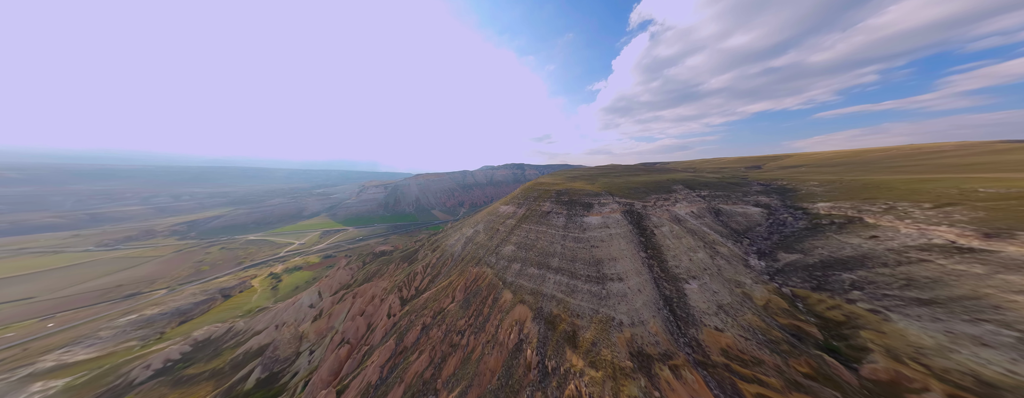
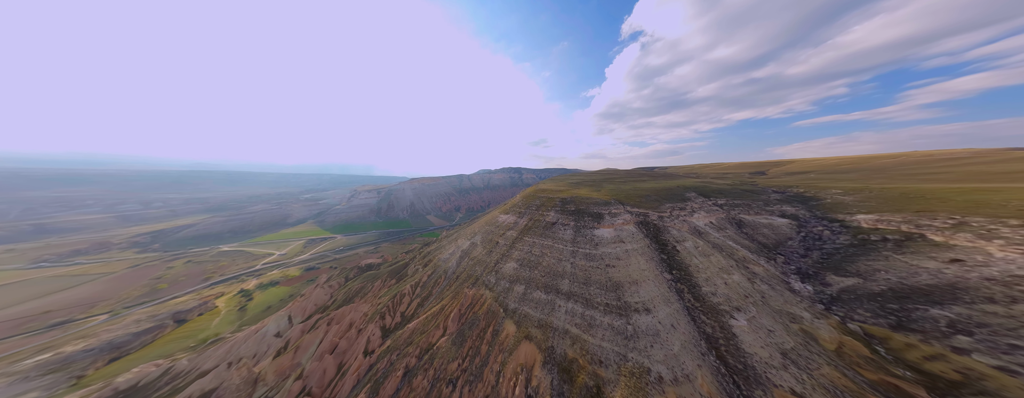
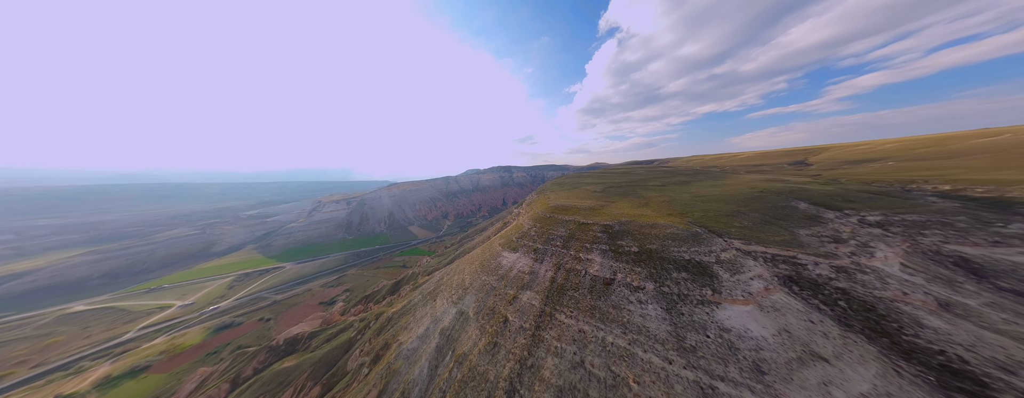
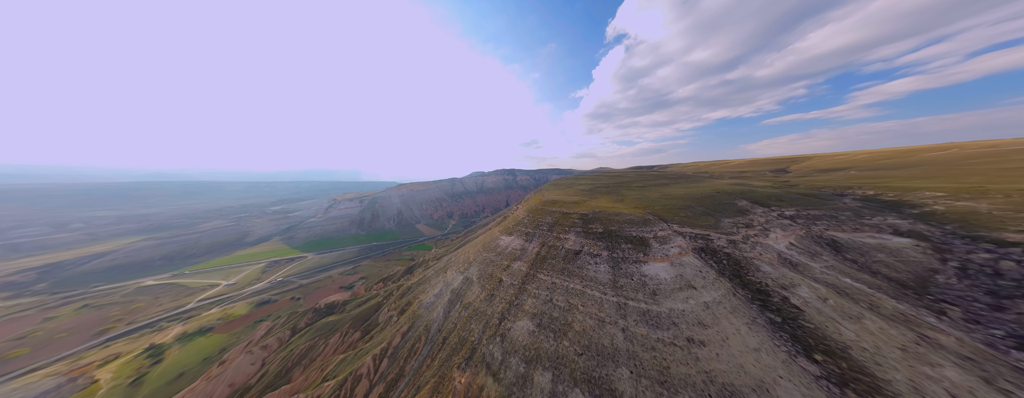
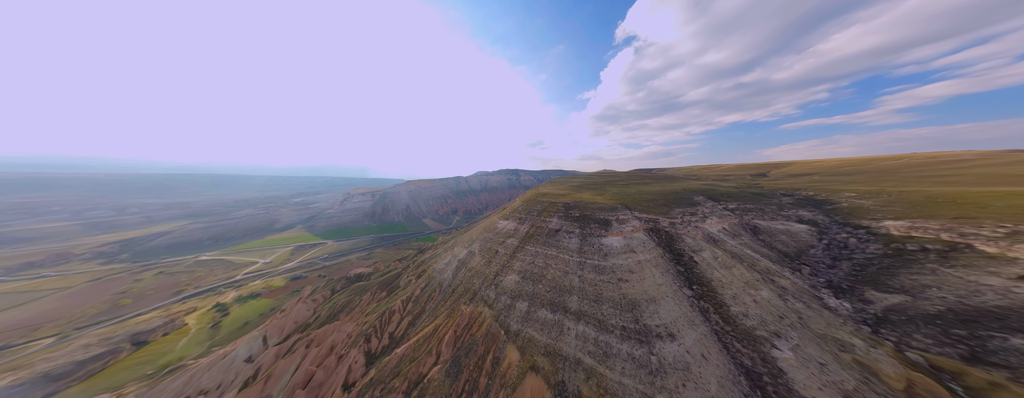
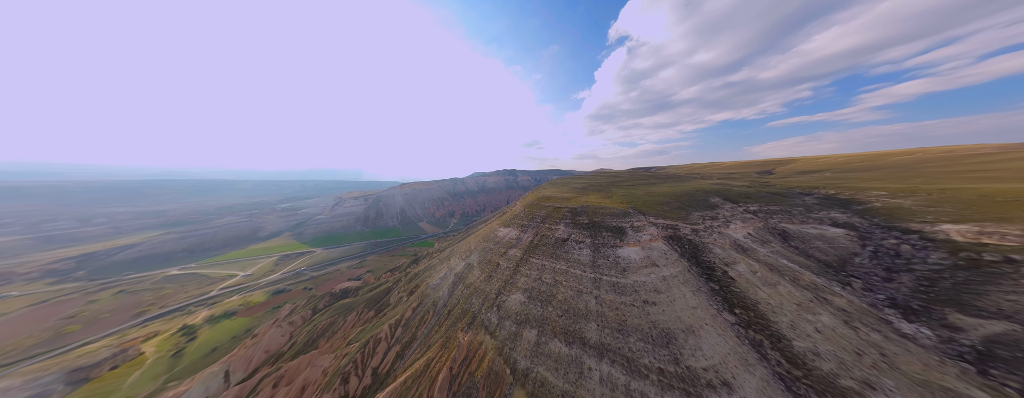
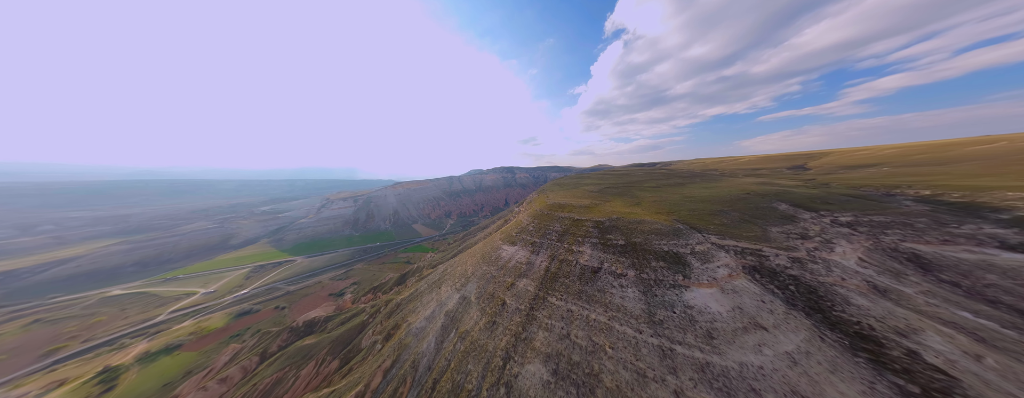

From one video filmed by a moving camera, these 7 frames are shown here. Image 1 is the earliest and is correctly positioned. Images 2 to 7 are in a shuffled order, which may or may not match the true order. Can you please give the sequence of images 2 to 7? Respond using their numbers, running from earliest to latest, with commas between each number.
2, 5, 6, 4, 7, 3
